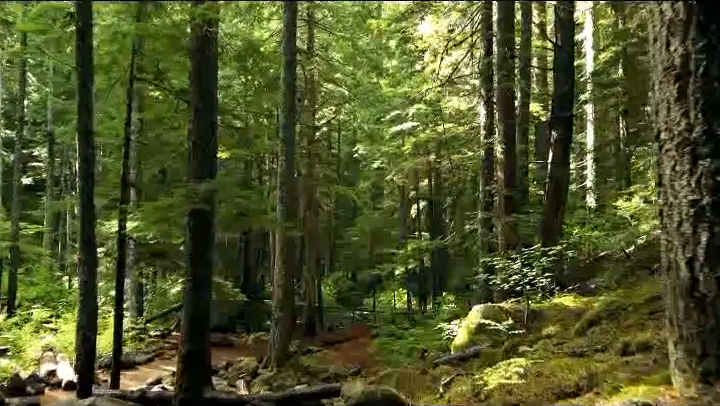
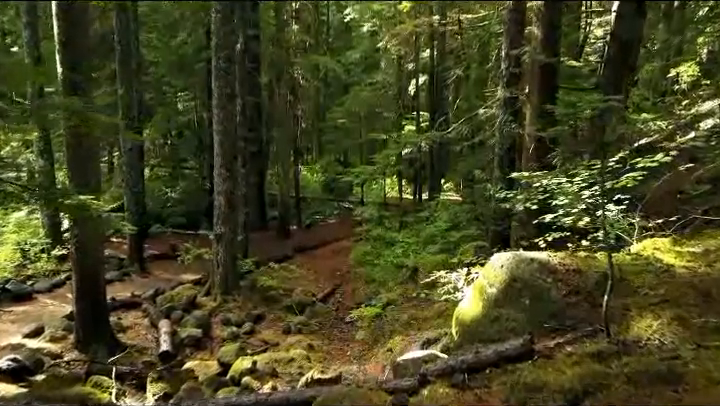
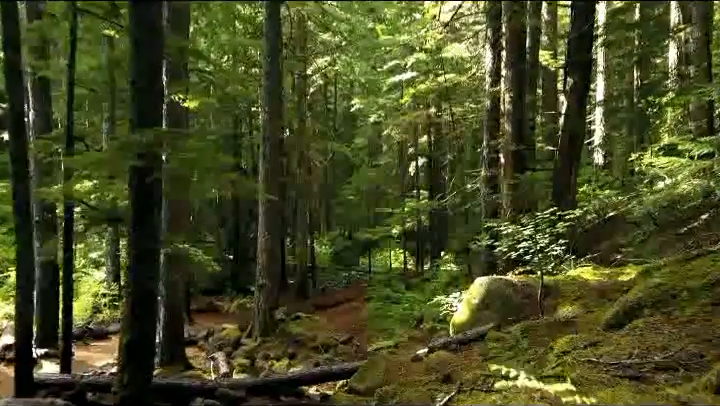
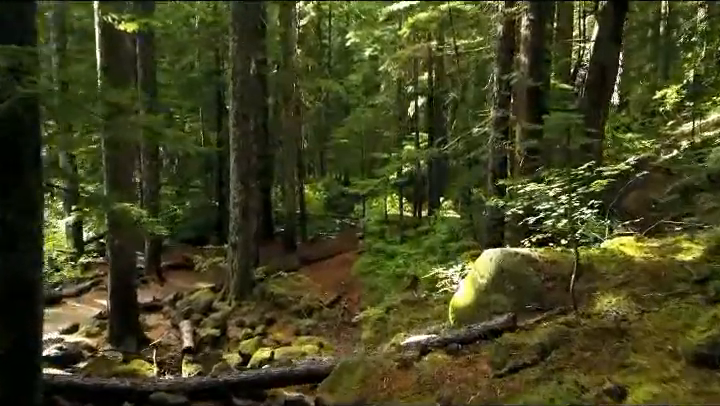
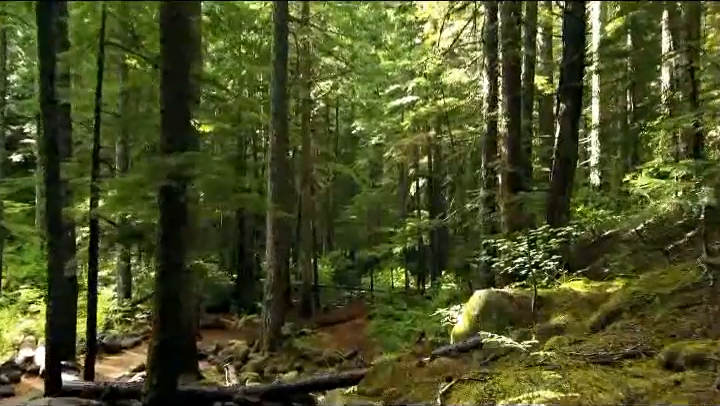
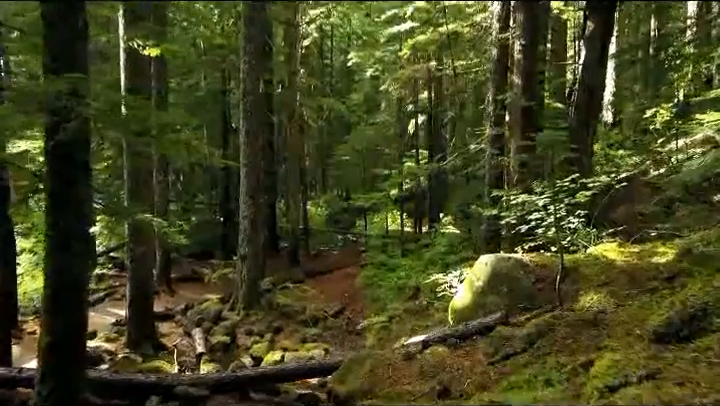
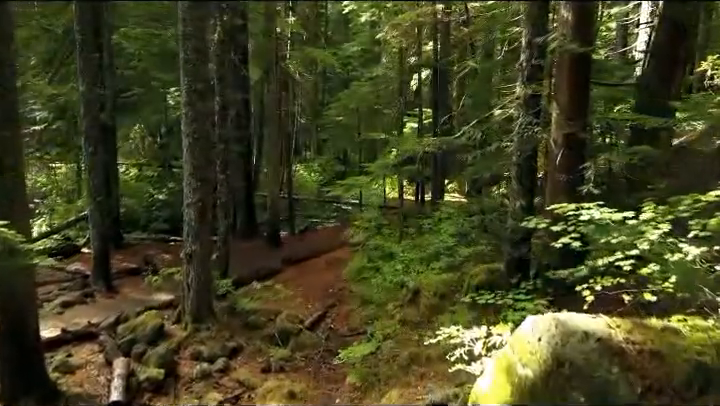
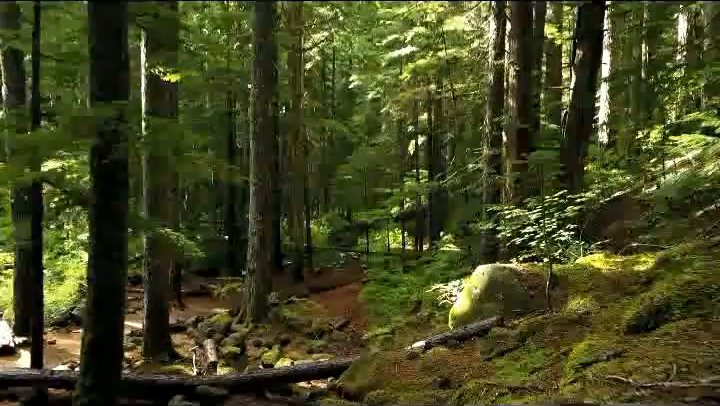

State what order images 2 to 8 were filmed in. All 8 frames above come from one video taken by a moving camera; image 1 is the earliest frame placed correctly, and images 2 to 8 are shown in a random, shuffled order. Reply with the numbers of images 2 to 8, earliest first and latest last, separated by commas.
5, 3, 8, 6, 4, 2, 7
